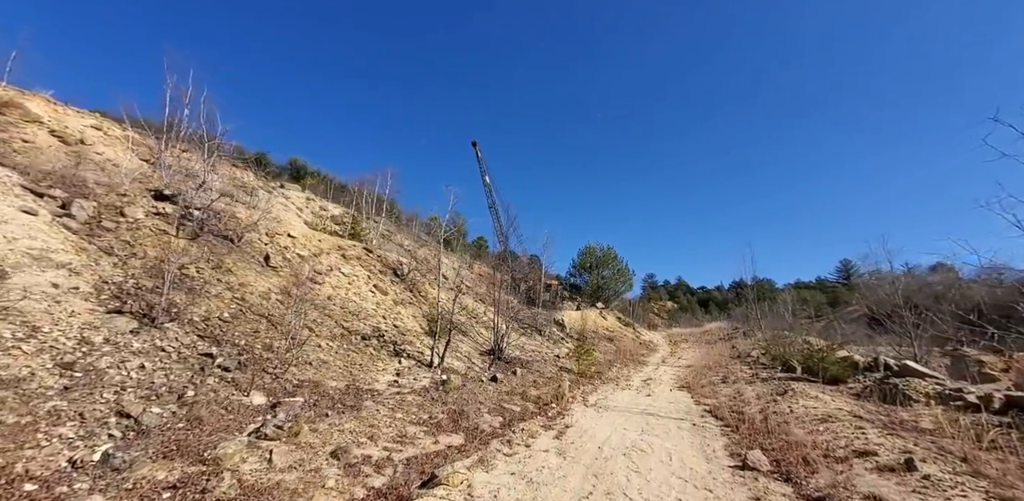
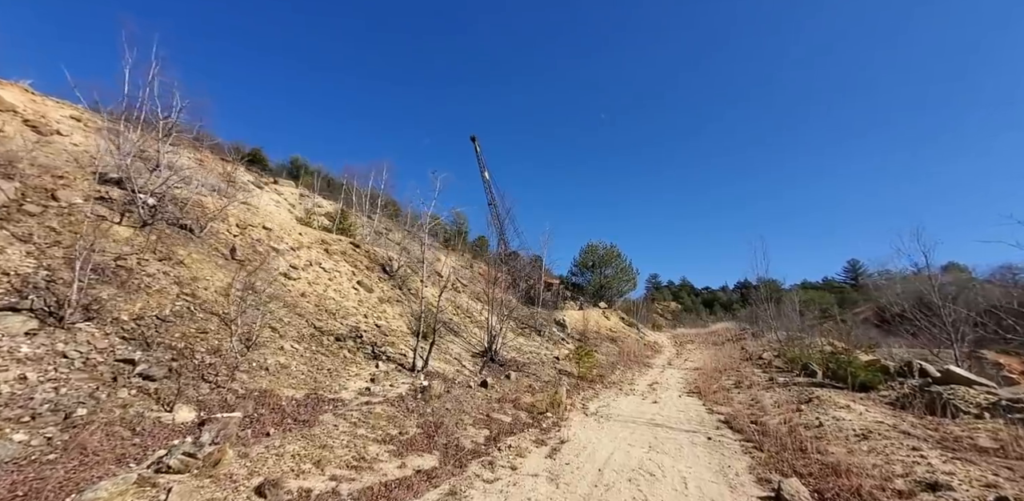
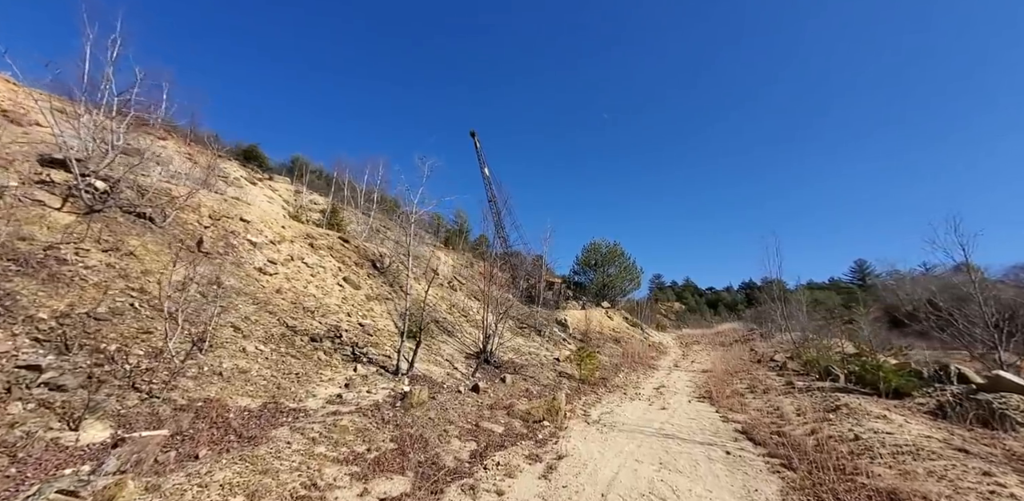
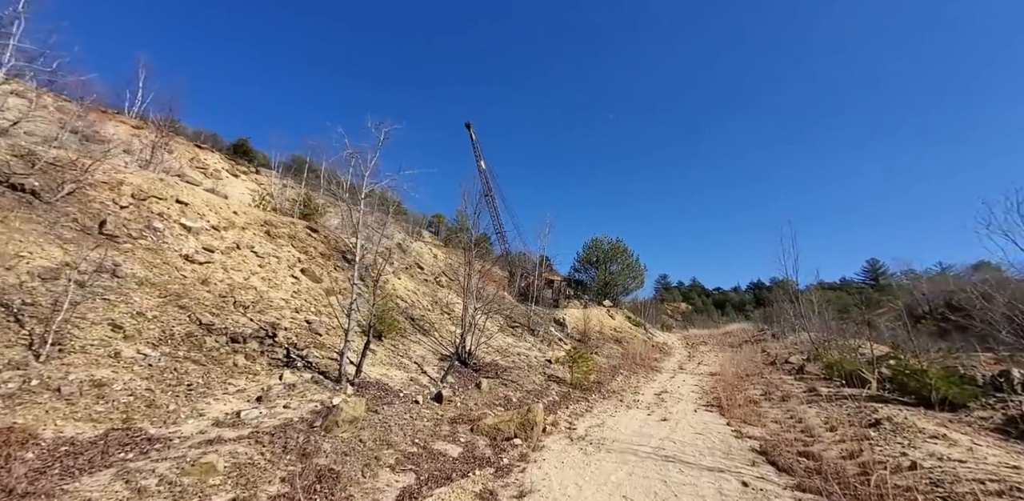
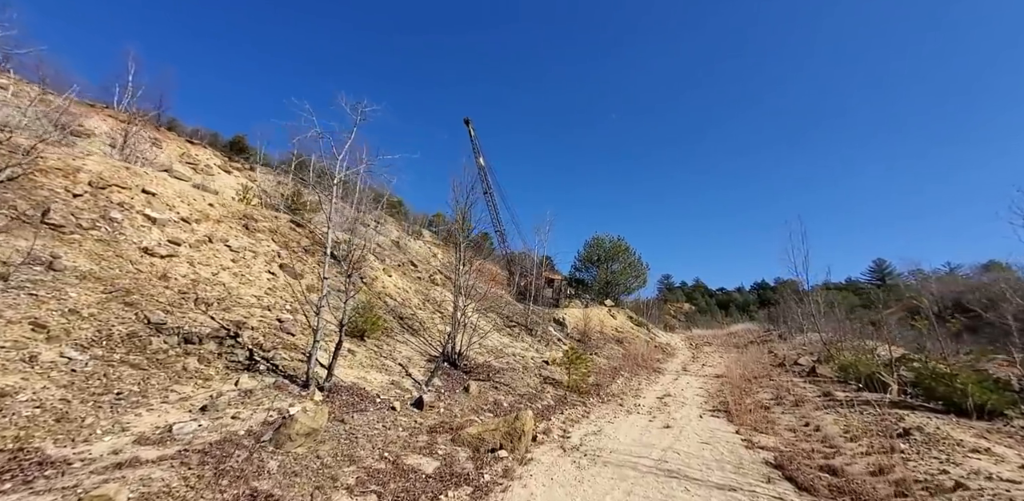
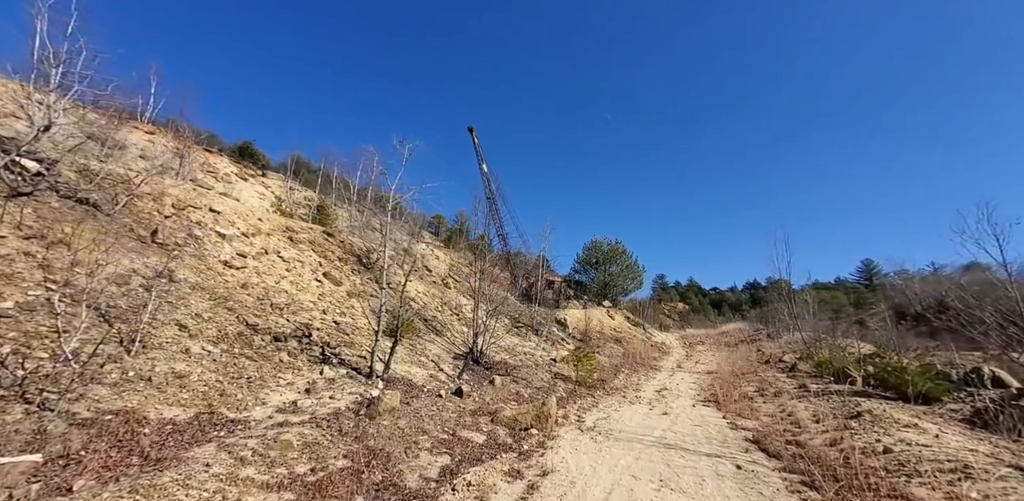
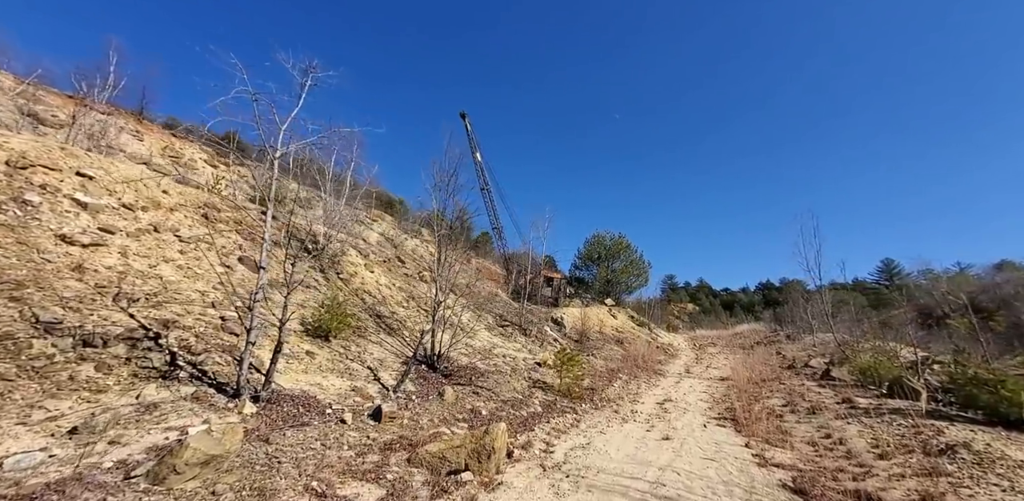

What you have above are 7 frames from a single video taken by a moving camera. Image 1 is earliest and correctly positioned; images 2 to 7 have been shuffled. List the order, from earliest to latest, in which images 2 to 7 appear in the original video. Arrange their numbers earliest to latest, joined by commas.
2, 3, 6, 4, 5, 7
